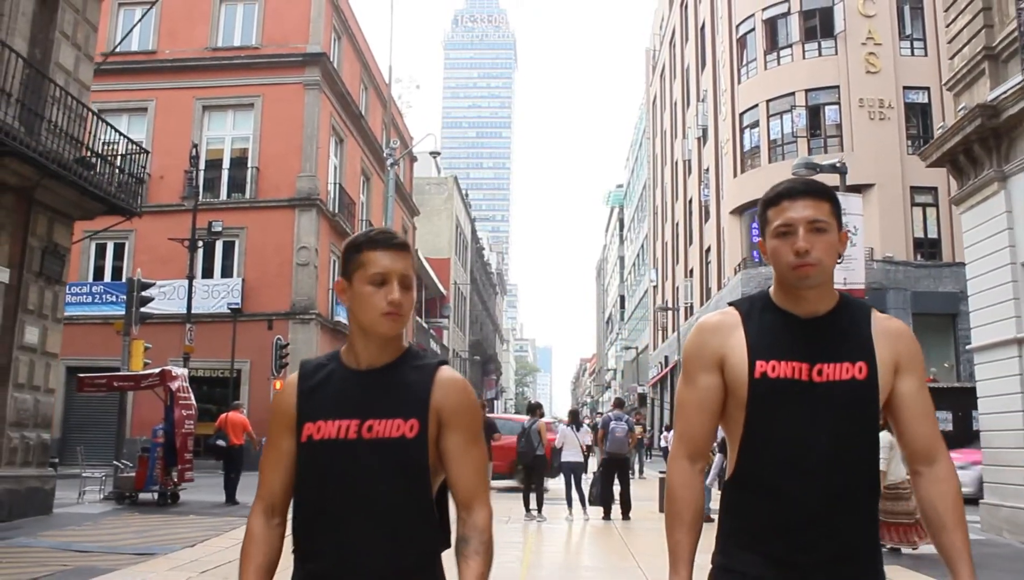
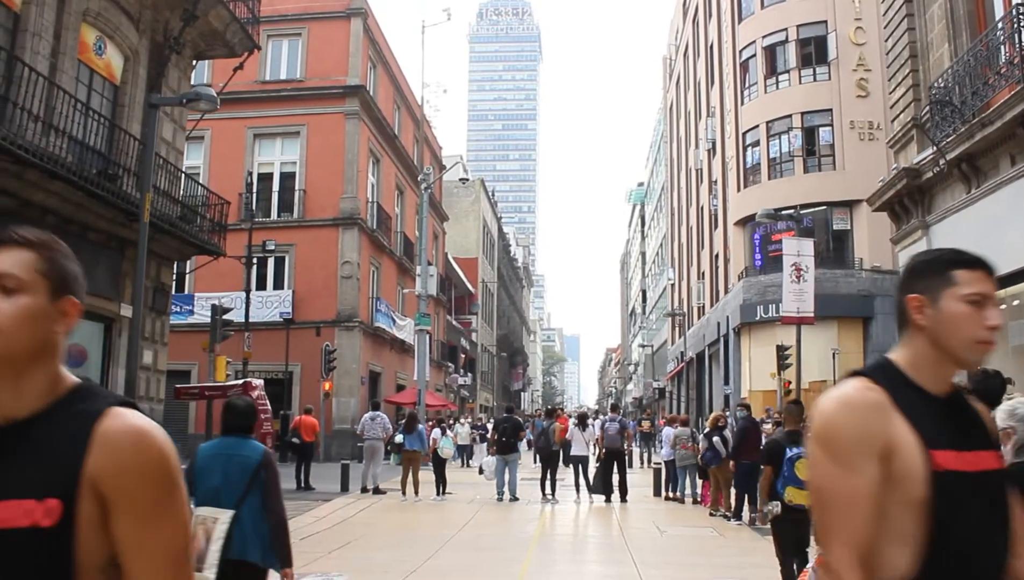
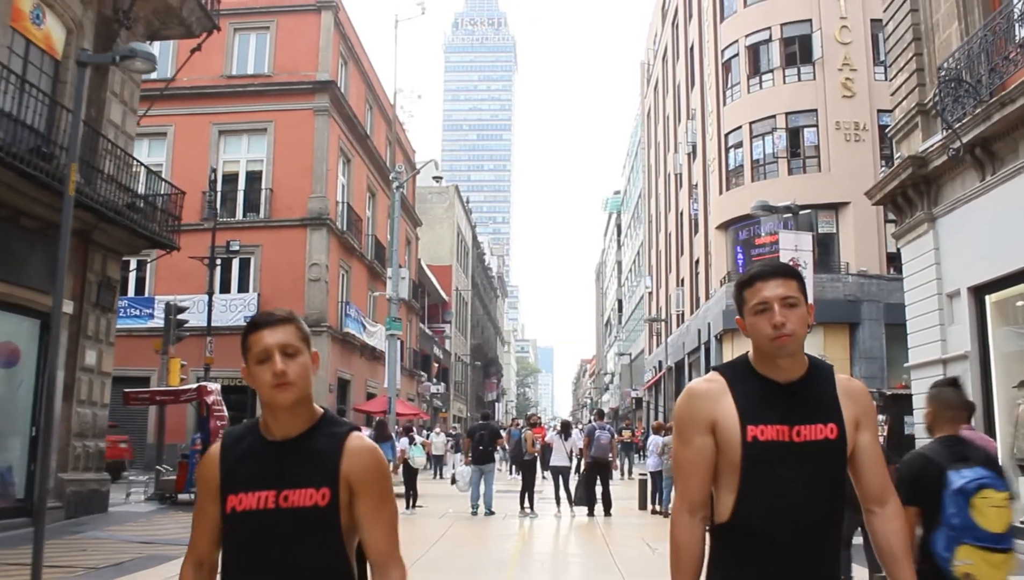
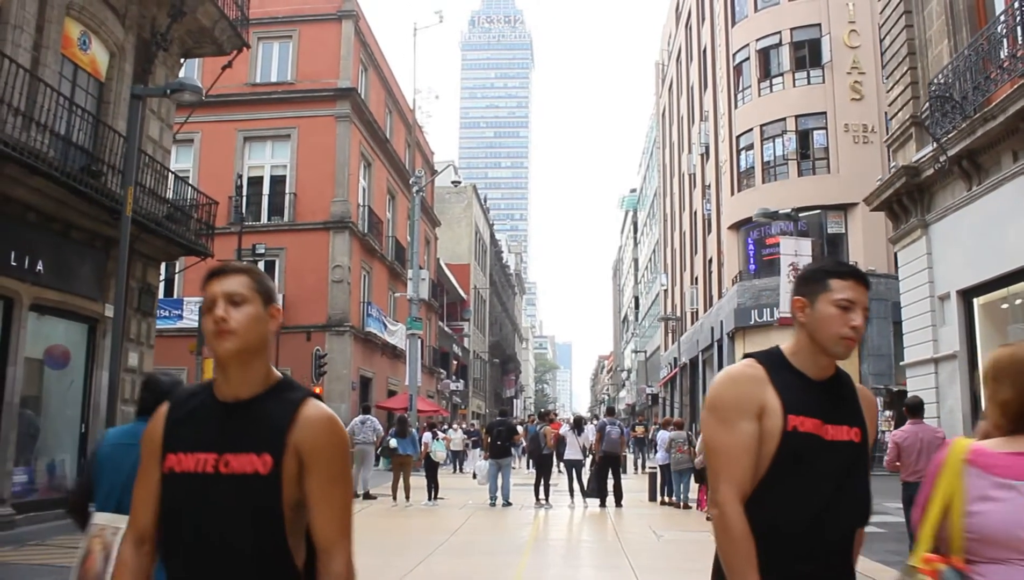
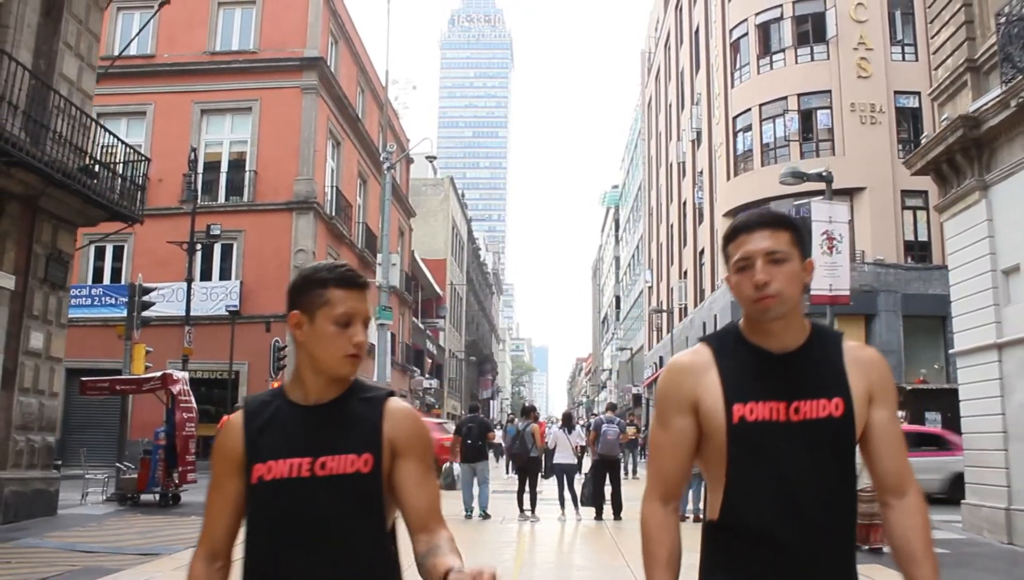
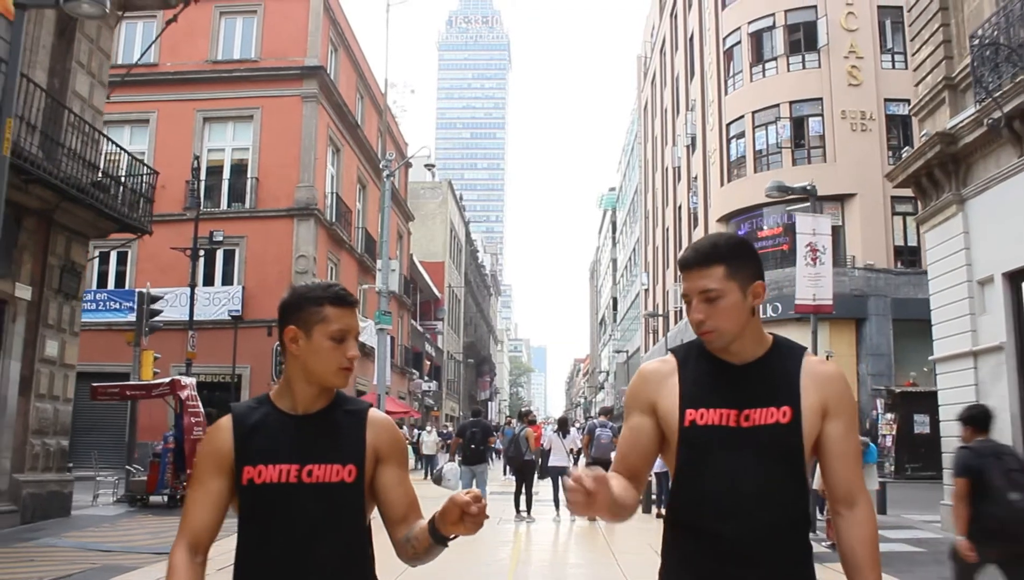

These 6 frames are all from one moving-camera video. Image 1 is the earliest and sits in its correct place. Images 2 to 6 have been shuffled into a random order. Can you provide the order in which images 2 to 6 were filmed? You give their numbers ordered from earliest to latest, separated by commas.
5, 6, 3, 4, 2
